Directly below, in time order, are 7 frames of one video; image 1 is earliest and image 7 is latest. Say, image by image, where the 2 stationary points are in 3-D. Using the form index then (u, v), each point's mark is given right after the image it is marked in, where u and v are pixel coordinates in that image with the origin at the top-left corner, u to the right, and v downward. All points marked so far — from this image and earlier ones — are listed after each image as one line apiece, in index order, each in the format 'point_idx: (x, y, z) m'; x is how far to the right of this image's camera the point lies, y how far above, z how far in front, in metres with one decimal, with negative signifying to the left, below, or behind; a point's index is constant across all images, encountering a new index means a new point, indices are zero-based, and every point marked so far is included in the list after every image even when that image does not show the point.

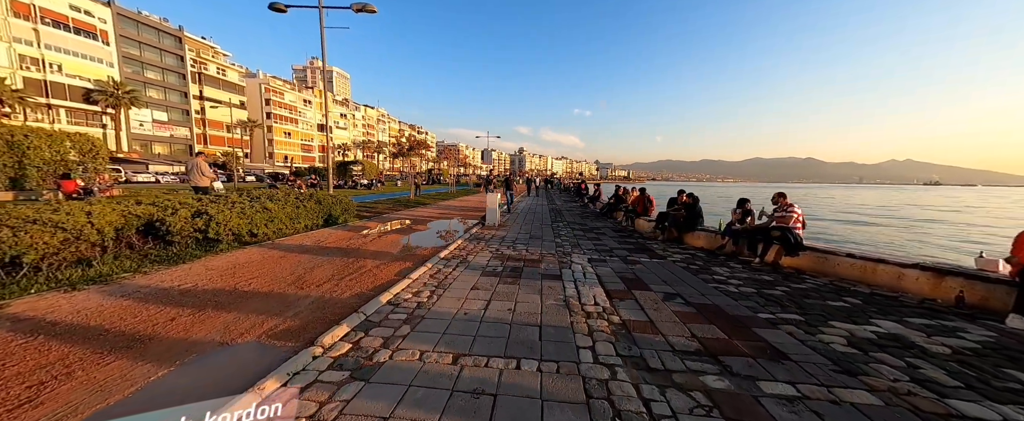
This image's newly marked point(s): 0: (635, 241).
0: (+3.4, -0.9, +7.9) m
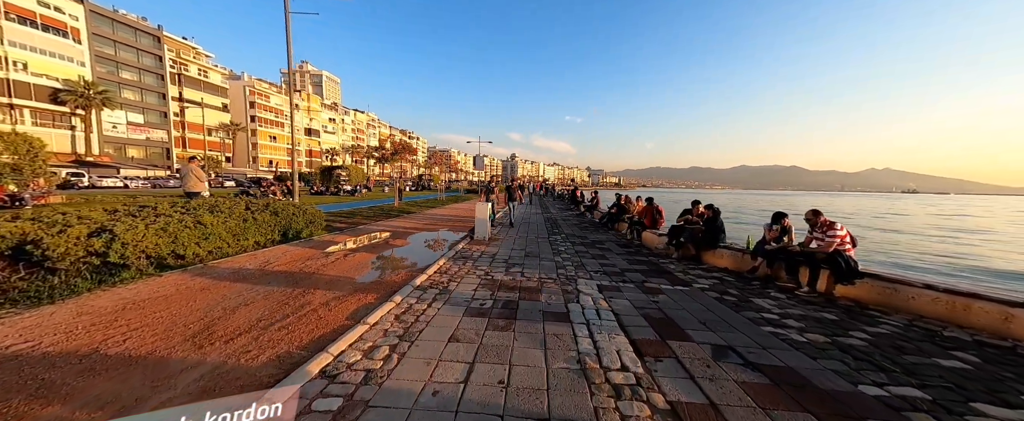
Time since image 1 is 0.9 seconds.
0: (+3.2, -1.2, +6.9) m
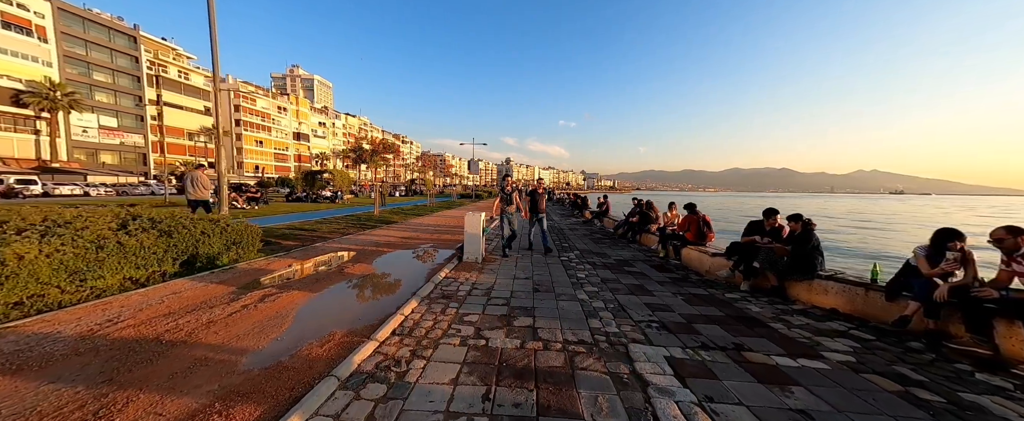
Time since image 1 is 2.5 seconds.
0: (+3.2, -1.4, +4.8) m
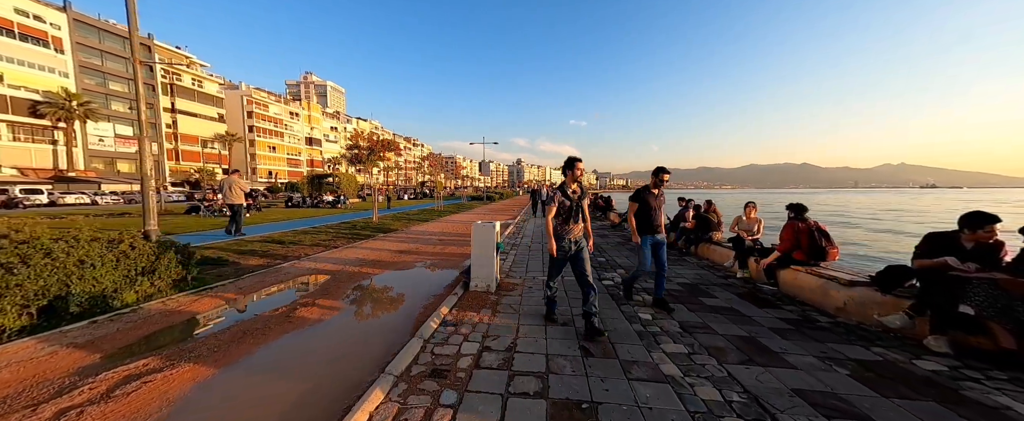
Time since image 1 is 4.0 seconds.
0: (+3.6, -1.5, +2.7) m
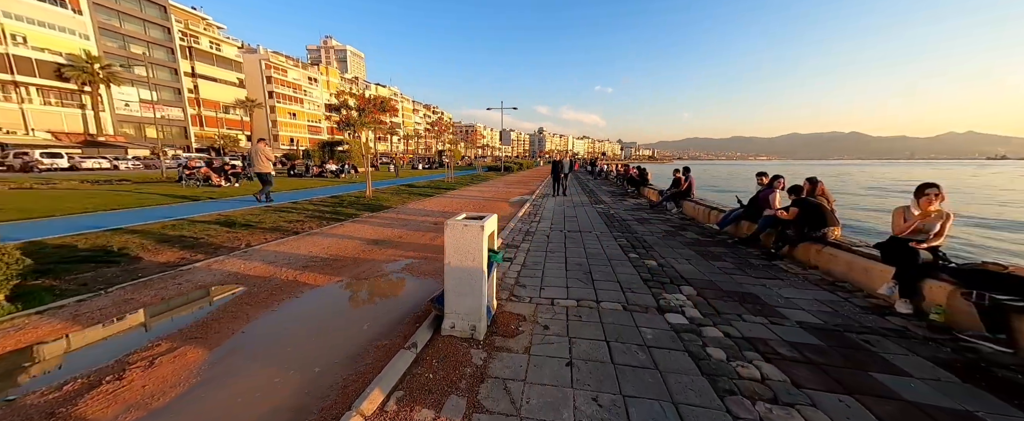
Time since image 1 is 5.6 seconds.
0: (+3.5, -1.7, +0.5) m
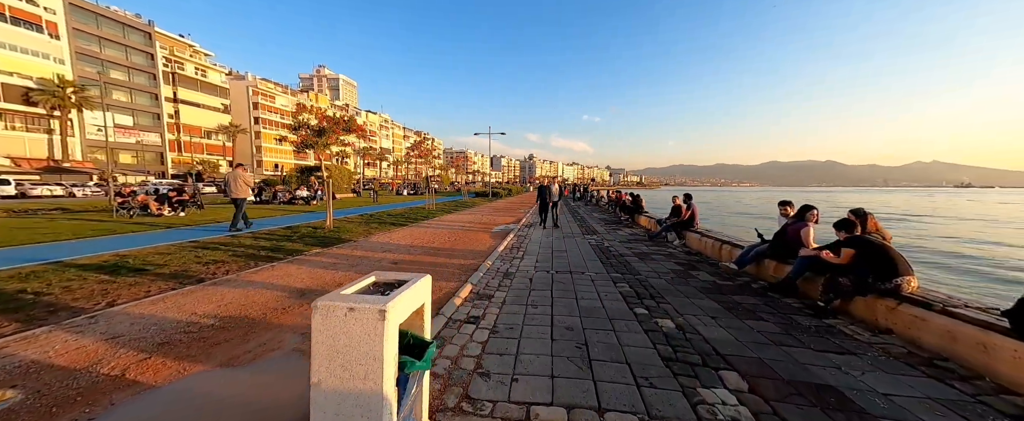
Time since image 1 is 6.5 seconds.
0: (+3.2, -1.8, -0.9) m
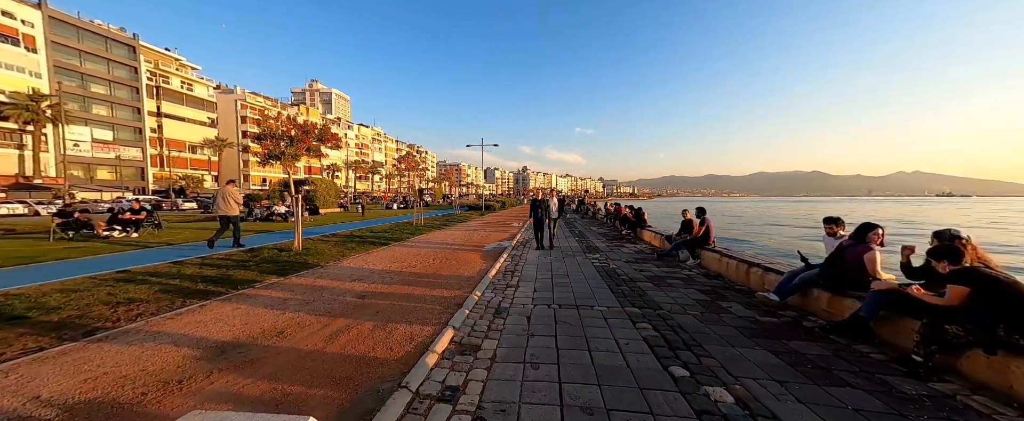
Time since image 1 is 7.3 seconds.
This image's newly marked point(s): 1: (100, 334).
0: (+3.2, -1.9, -1.9) m
1: (-5.1, -1.5, +3.7) m
